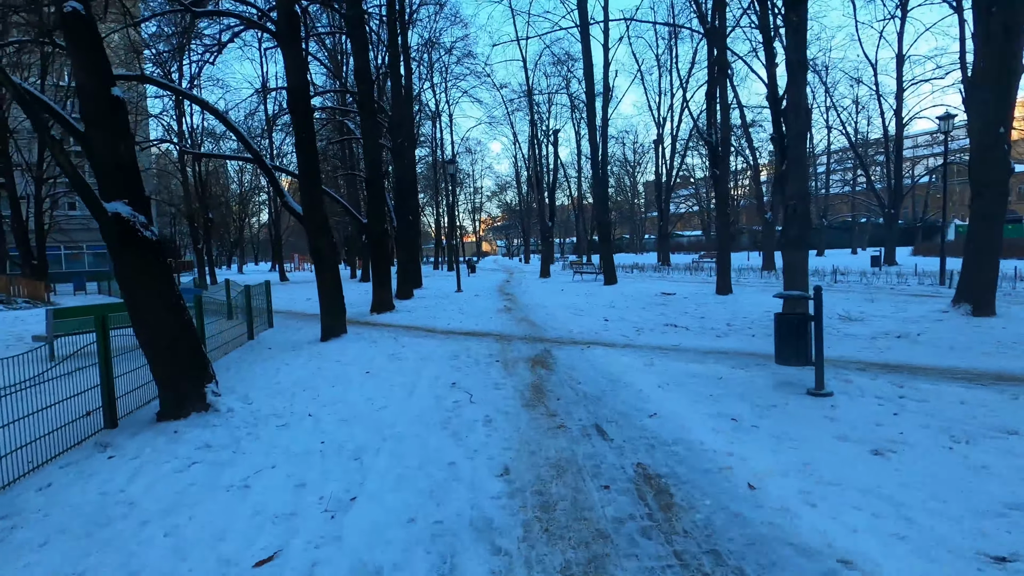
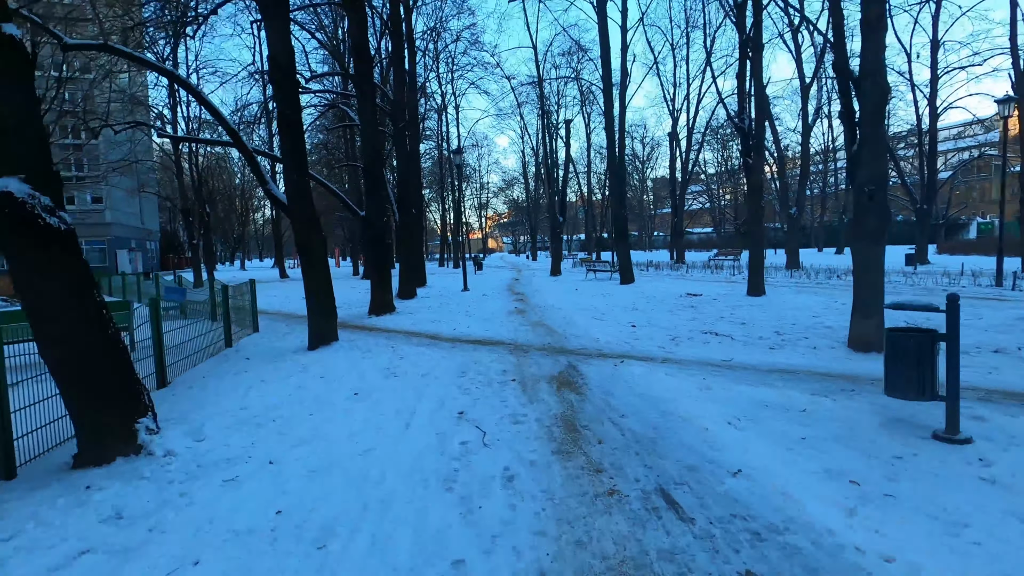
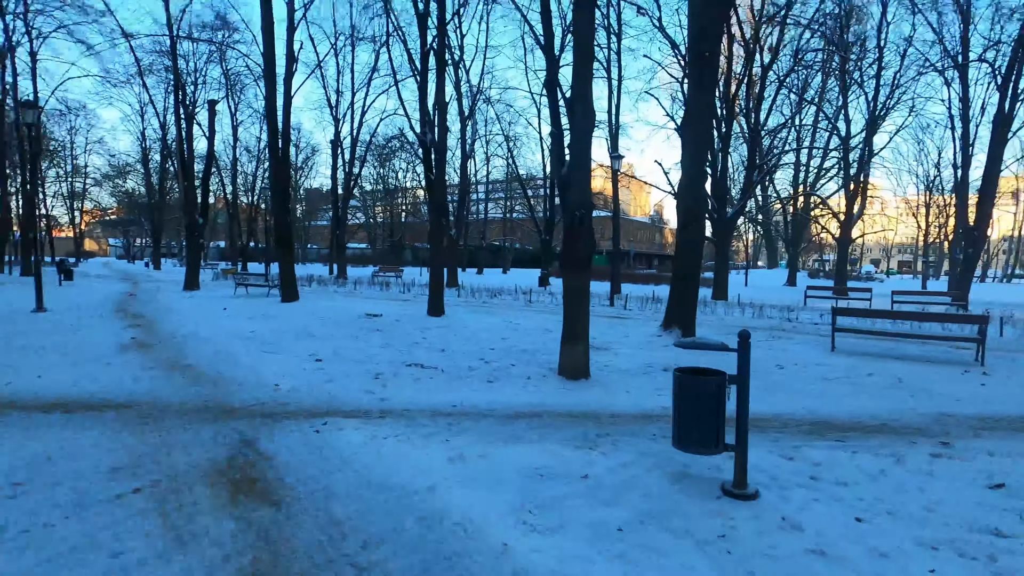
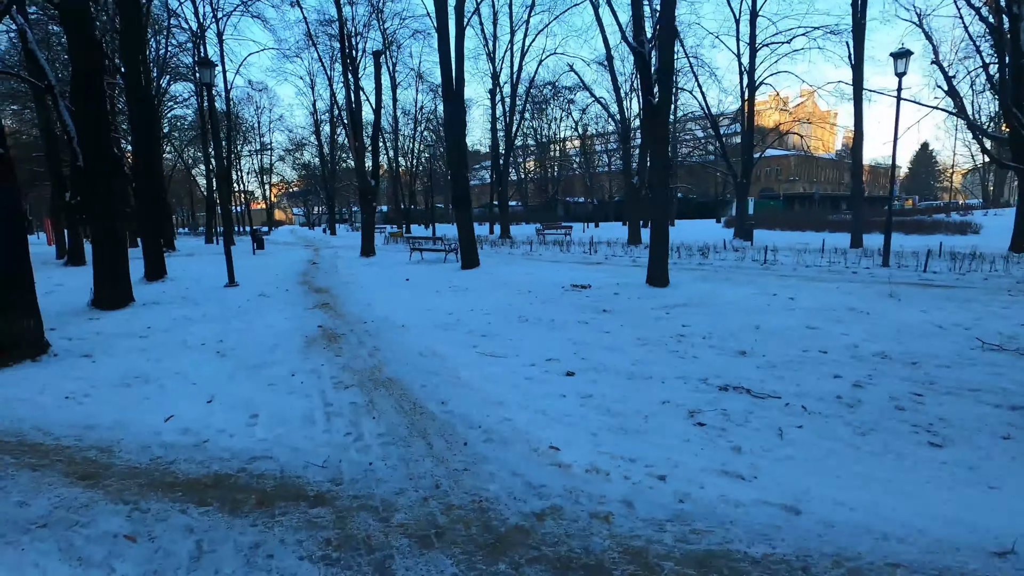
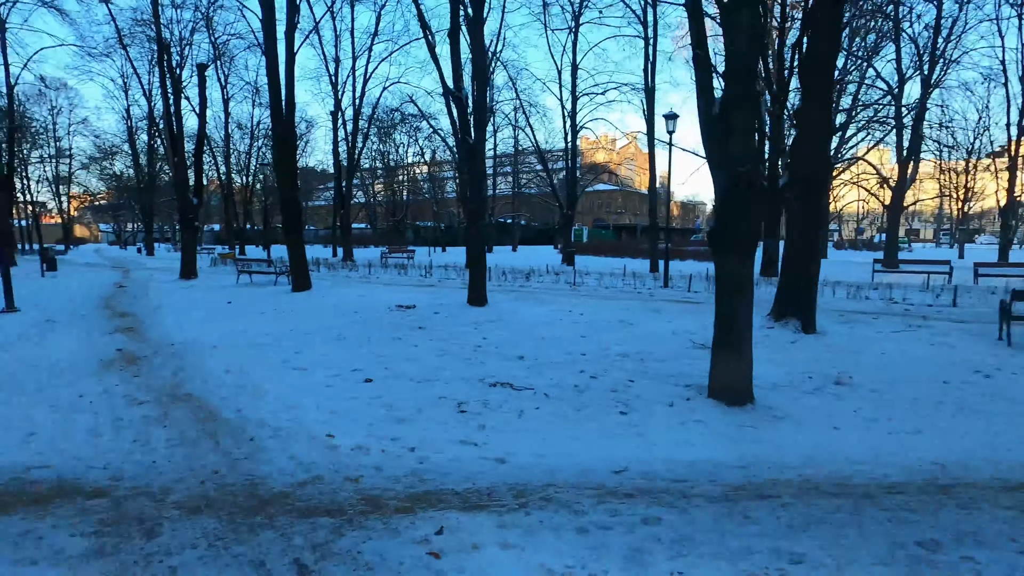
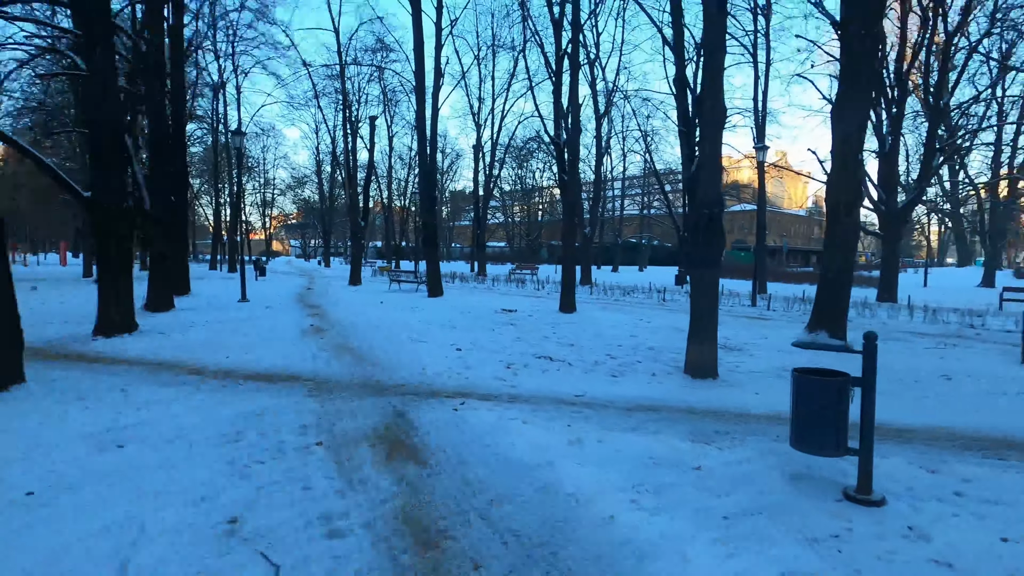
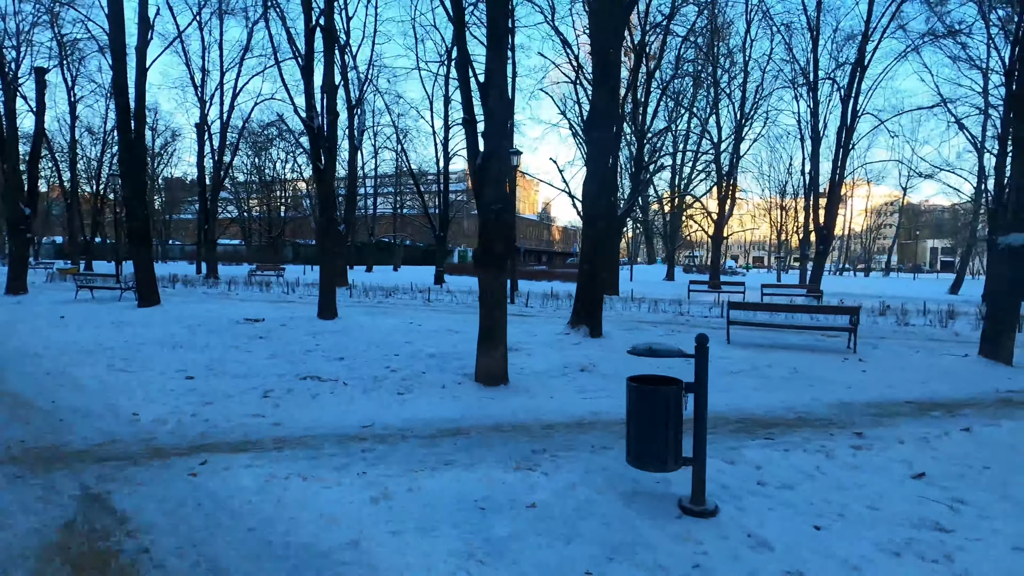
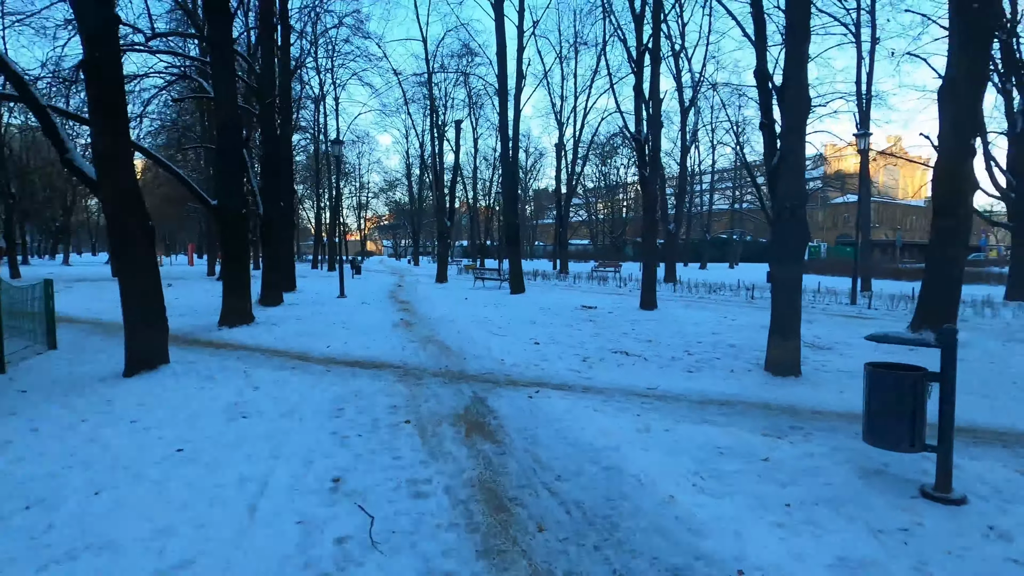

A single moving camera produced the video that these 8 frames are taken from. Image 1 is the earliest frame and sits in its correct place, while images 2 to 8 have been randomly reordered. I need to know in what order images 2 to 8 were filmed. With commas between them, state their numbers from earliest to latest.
2, 8, 6, 3, 7, 5, 4
